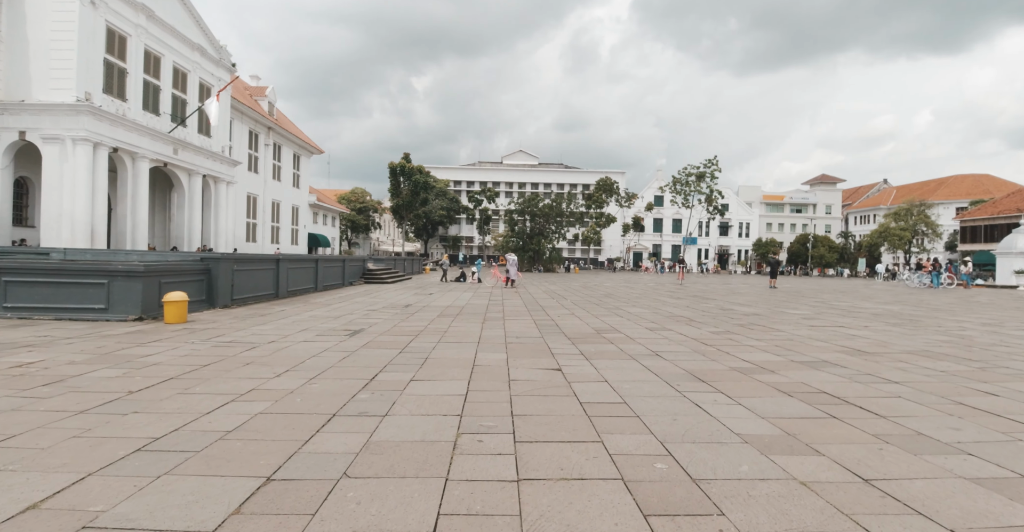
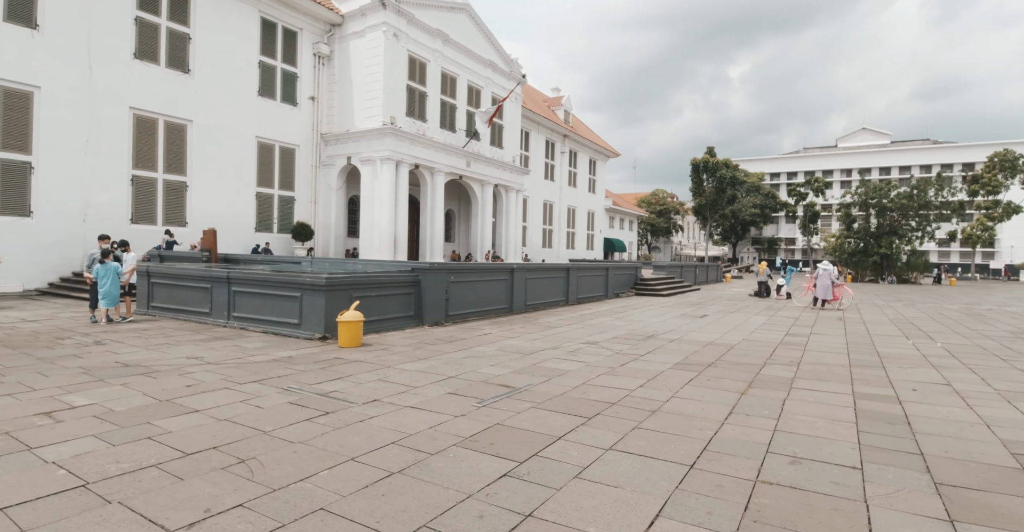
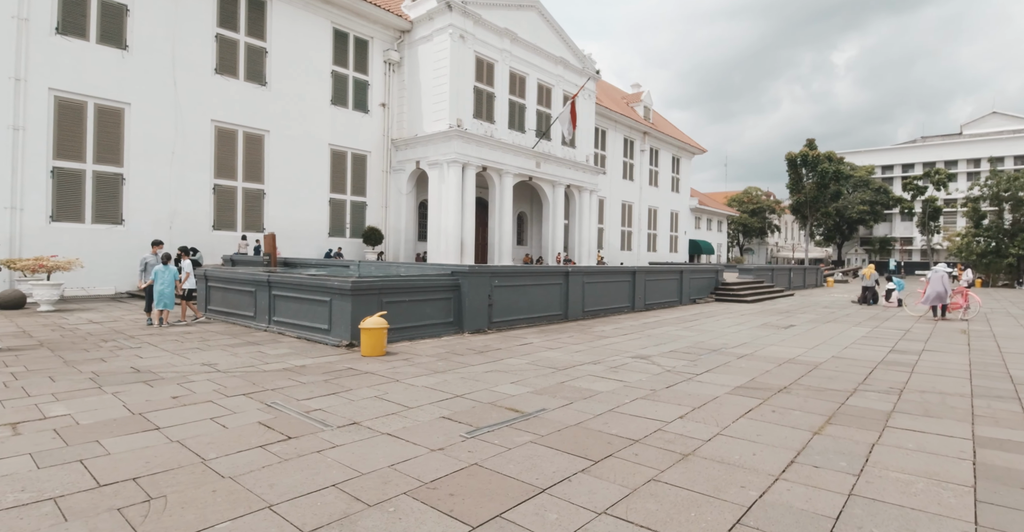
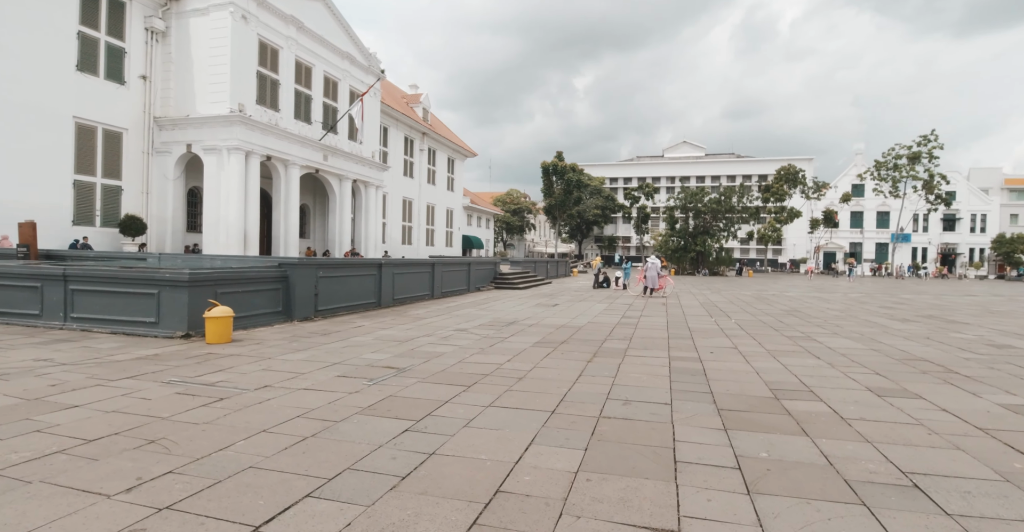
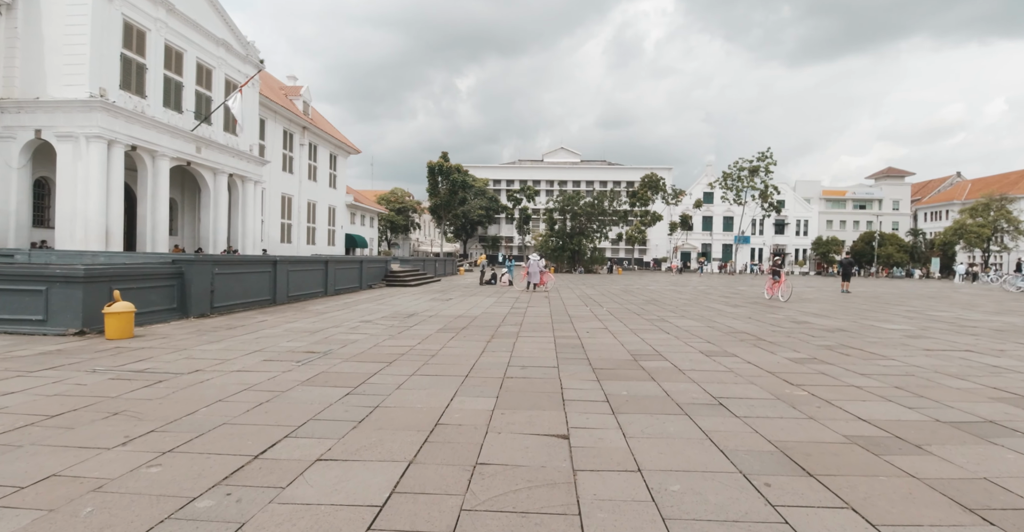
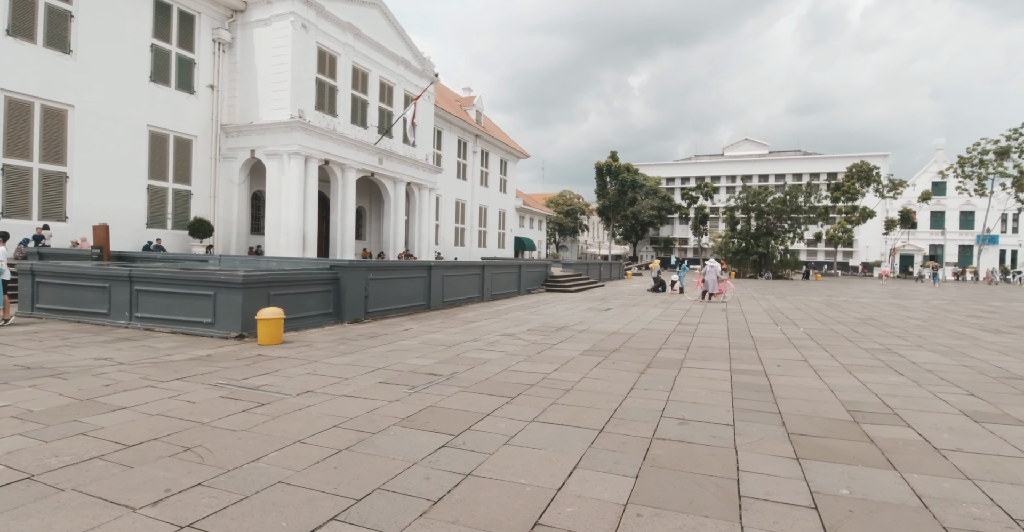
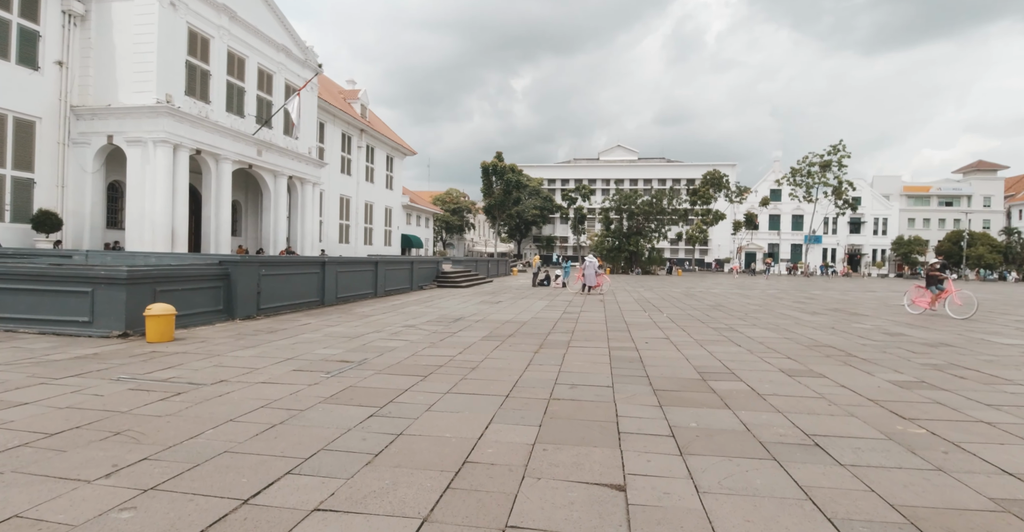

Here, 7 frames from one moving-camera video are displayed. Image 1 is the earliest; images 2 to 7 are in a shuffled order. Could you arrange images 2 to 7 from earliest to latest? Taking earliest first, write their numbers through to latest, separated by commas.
5, 7, 4, 6, 2, 3
